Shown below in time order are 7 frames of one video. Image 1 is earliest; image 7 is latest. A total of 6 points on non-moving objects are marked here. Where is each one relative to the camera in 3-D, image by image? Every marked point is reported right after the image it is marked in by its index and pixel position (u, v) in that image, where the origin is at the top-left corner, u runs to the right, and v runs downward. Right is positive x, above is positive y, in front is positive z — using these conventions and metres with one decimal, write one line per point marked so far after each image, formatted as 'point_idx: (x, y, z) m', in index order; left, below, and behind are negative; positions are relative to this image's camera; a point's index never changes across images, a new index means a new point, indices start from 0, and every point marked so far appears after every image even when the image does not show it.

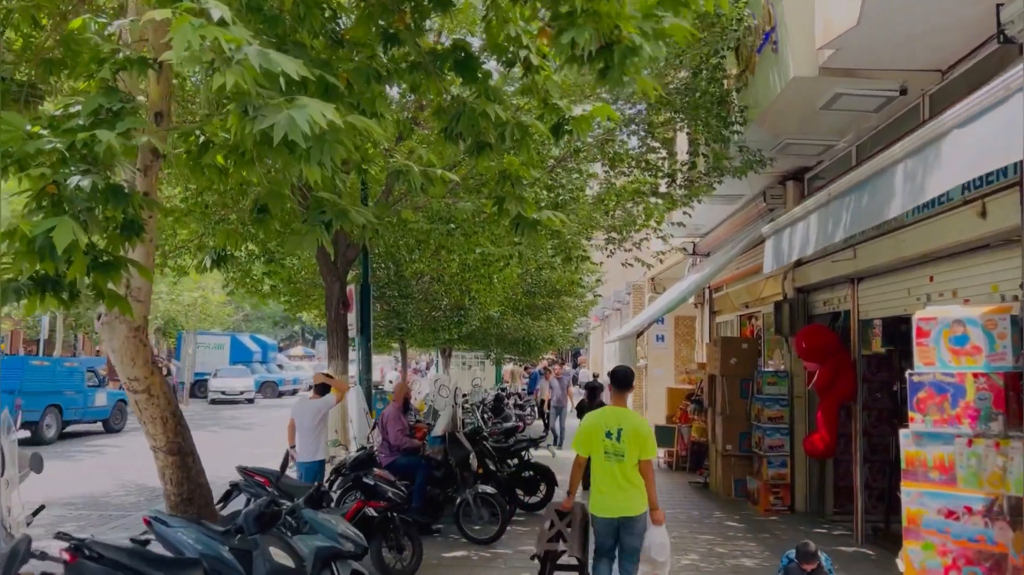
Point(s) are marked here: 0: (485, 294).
0: (-0.6, -0.1, +15.3) m
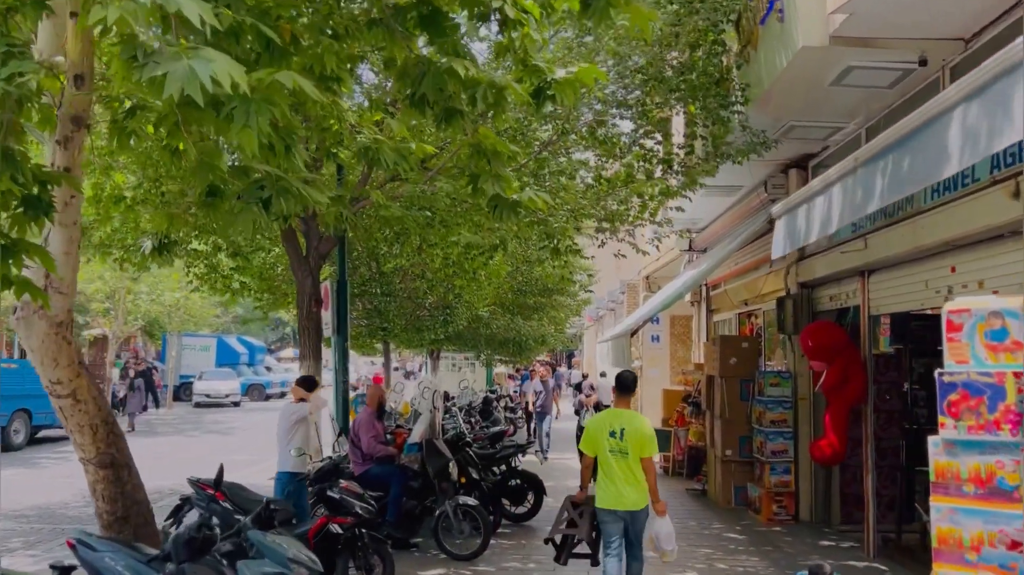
0: (-0.8, 0.0, +14.5) m
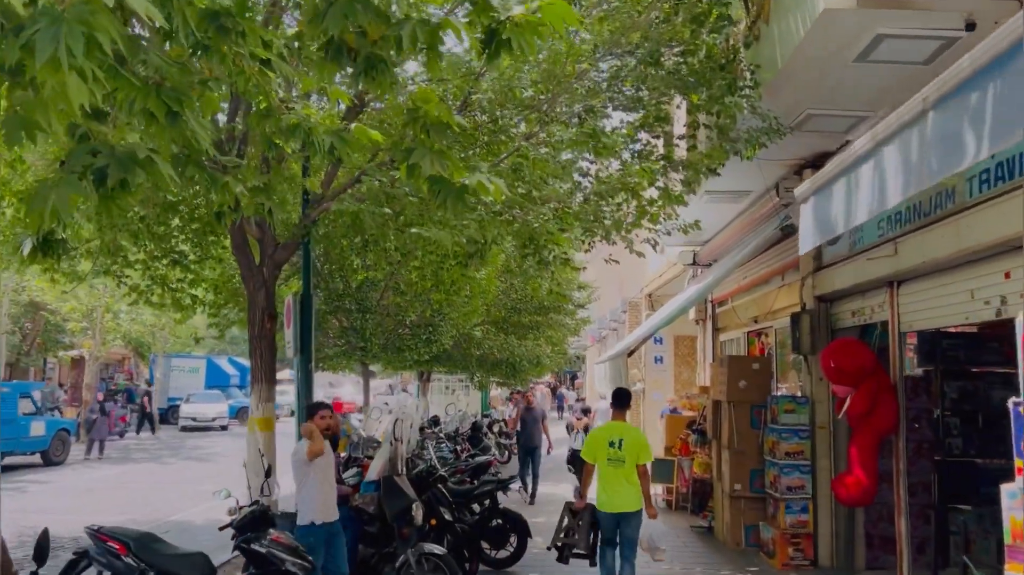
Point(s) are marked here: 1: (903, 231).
0: (-1.0, -0.3, +13.4) m
1: (+3.5, +0.5, +7.5) m
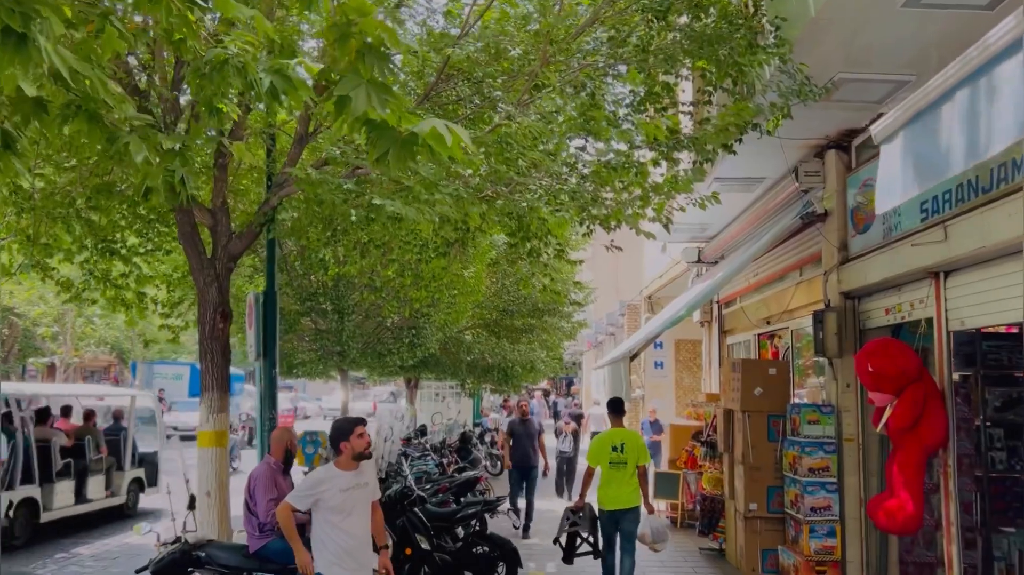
0: (-1.1, -0.2, +12.3) m
1: (+3.4, +0.6, +6.4) m
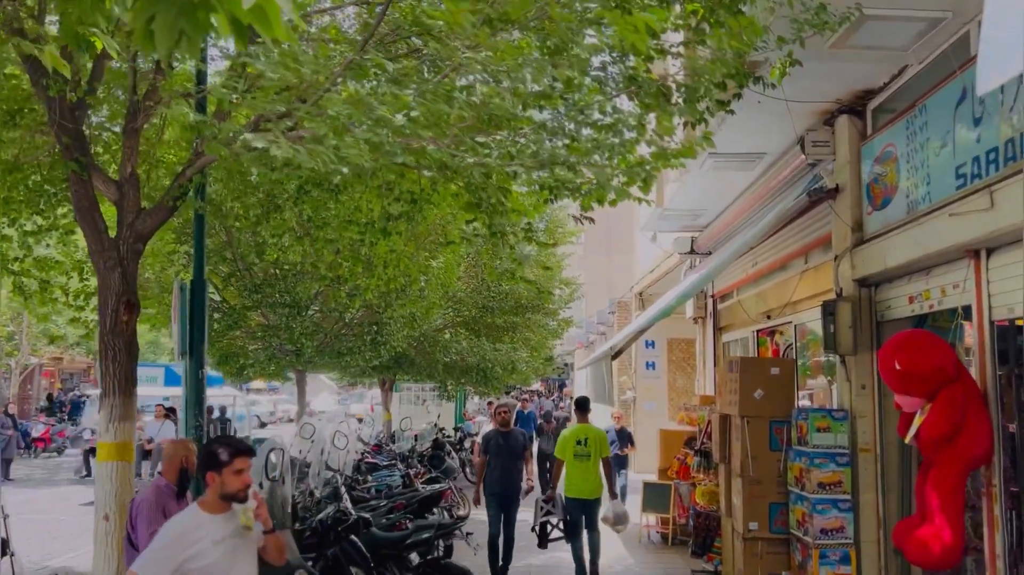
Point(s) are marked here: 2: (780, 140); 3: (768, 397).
0: (-1.4, -0.1, +11.0) m
1: (+3.0, +0.7, +5.3) m
2: (+2.7, +1.5, +8.6) m
3: (+2.5, -1.1, +8.2) m
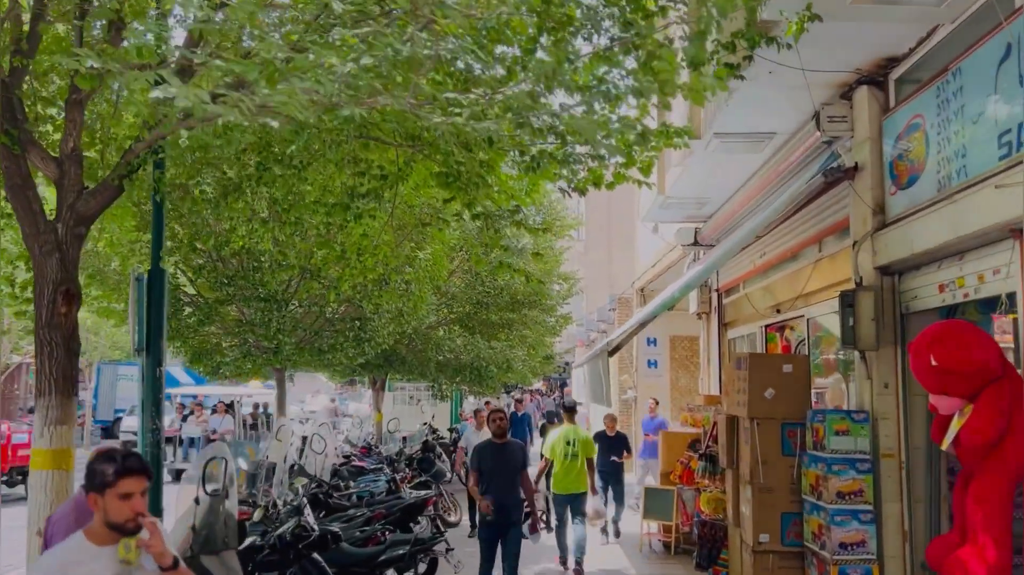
0: (-1.6, 0.0, +10.3) m
1: (+2.9, +0.8, +4.5) m
2: (+2.6, +1.6, +7.9) m
3: (+2.4, -1.0, +7.5) m
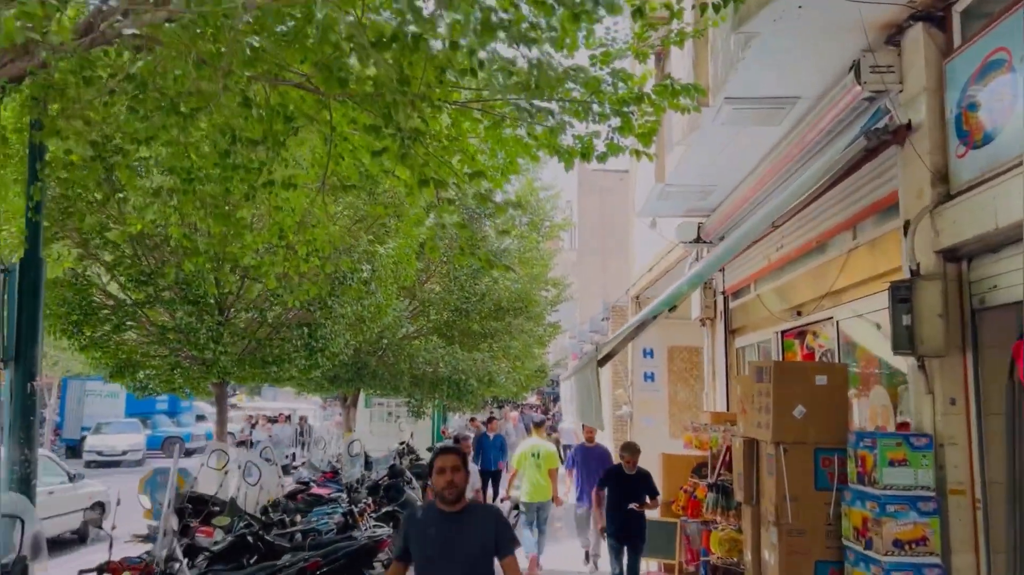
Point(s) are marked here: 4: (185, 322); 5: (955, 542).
0: (-1.8, 0.0, +8.8) m
1: (+2.7, +0.9, +3.1) m
2: (+2.4, +1.6, +6.5) m
3: (+2.1, -0.9, +6.0) m
4: (-3.2, -0.4, +8.6) m
5: (+2.7, -1.5, +5.1) m
